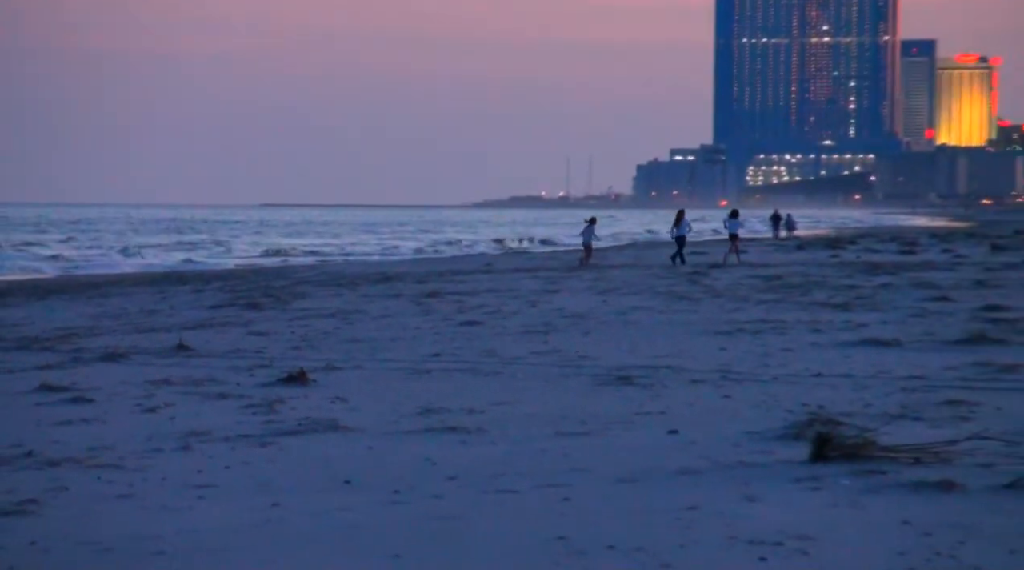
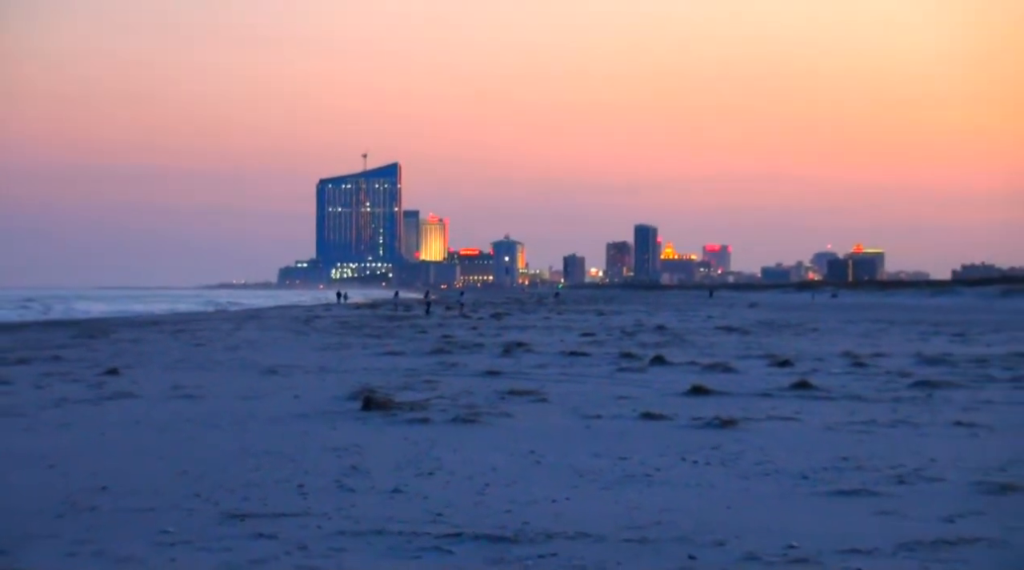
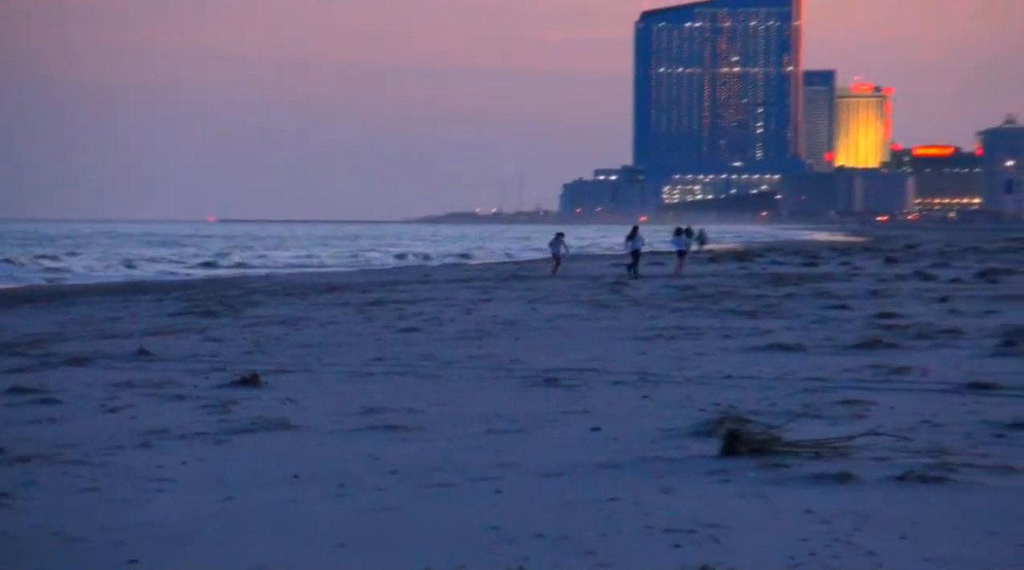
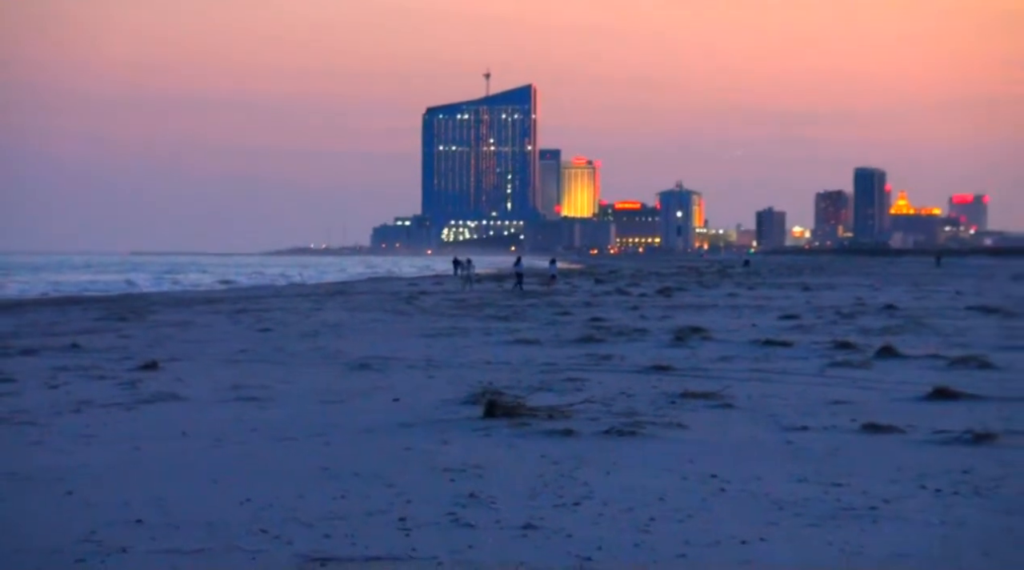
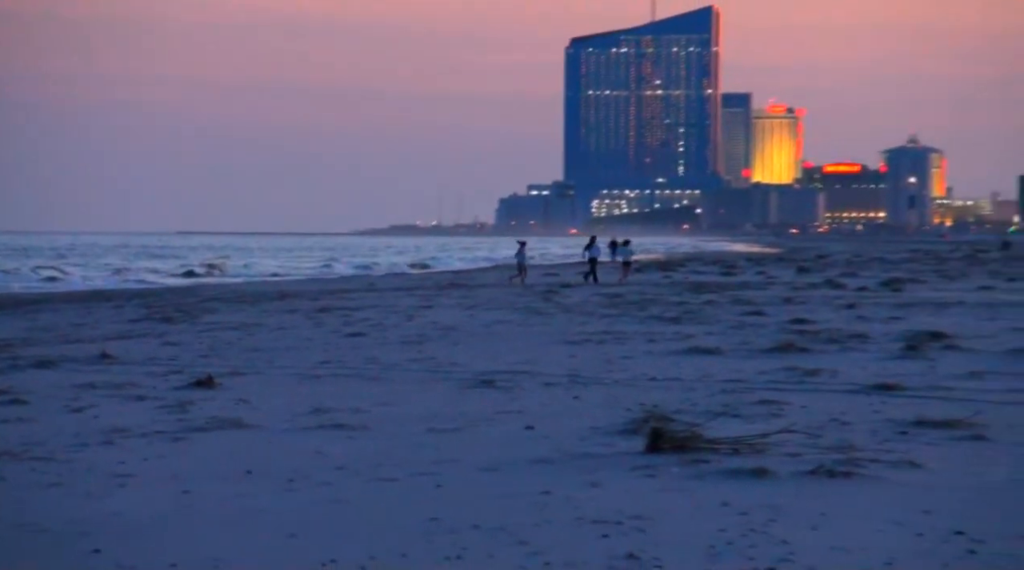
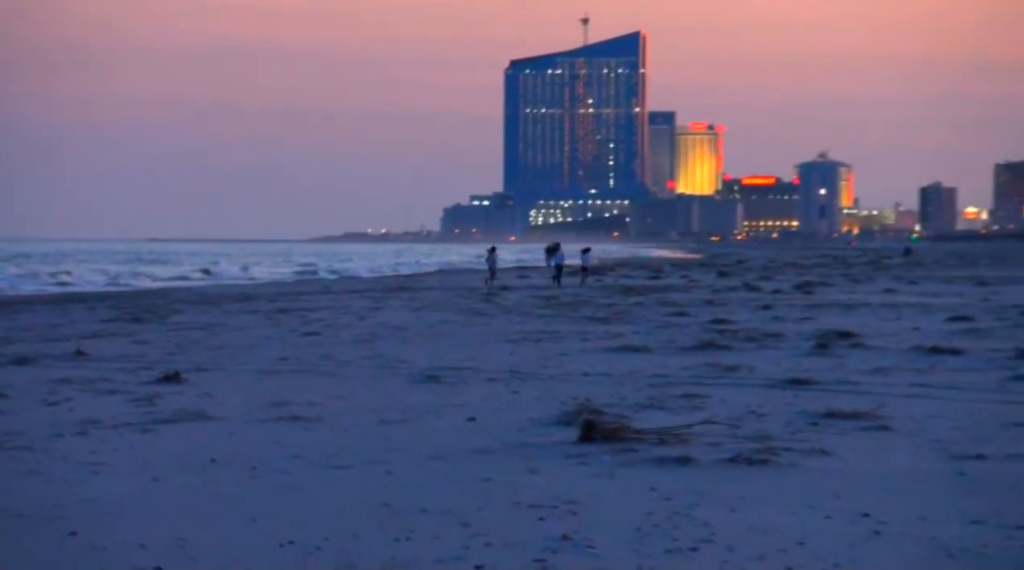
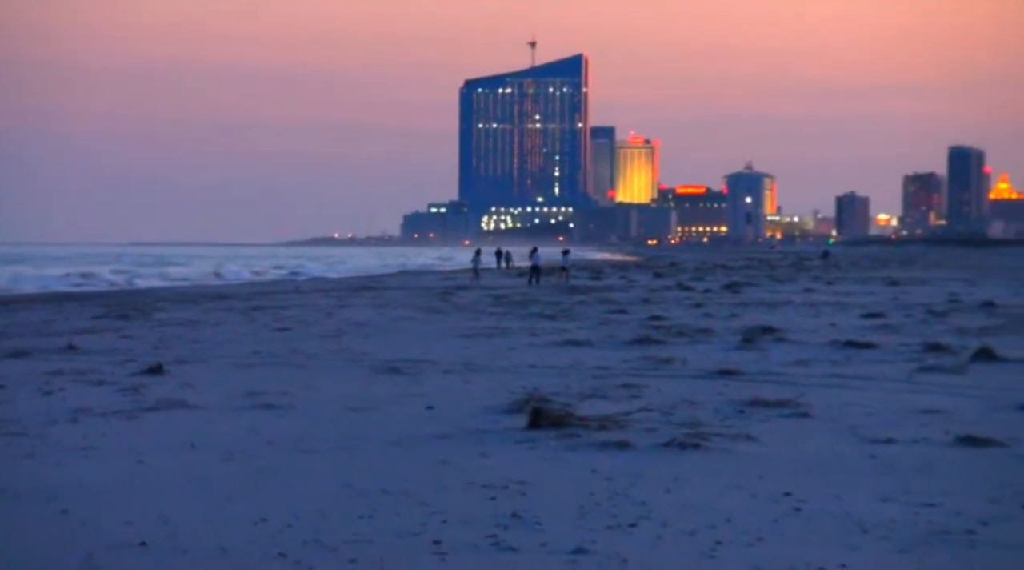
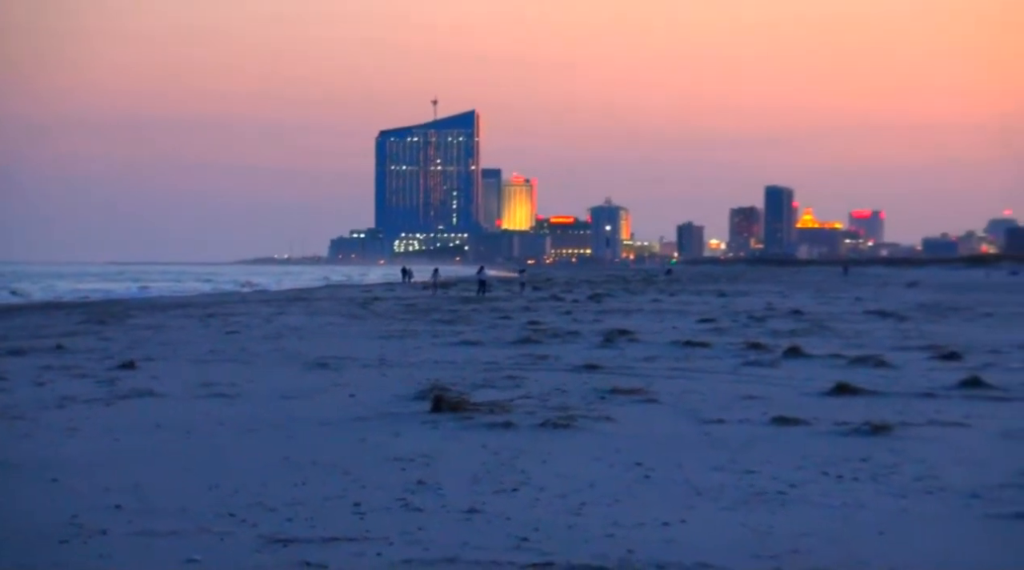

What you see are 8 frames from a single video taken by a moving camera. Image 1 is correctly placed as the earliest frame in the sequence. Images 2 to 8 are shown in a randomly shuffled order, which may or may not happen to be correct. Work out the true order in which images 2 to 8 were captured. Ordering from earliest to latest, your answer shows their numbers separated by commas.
3, 5, 6, 7, 4, 8, 2
